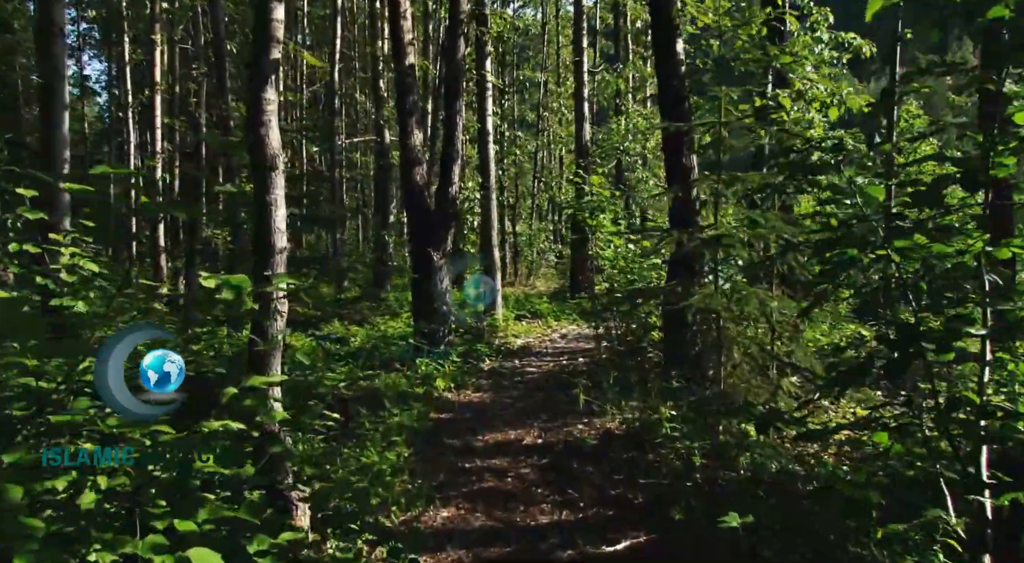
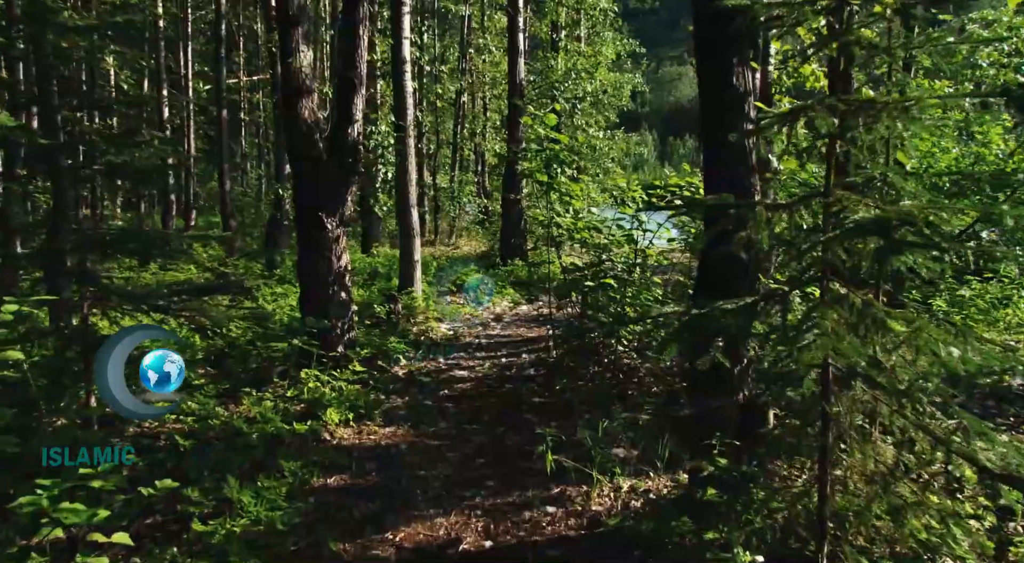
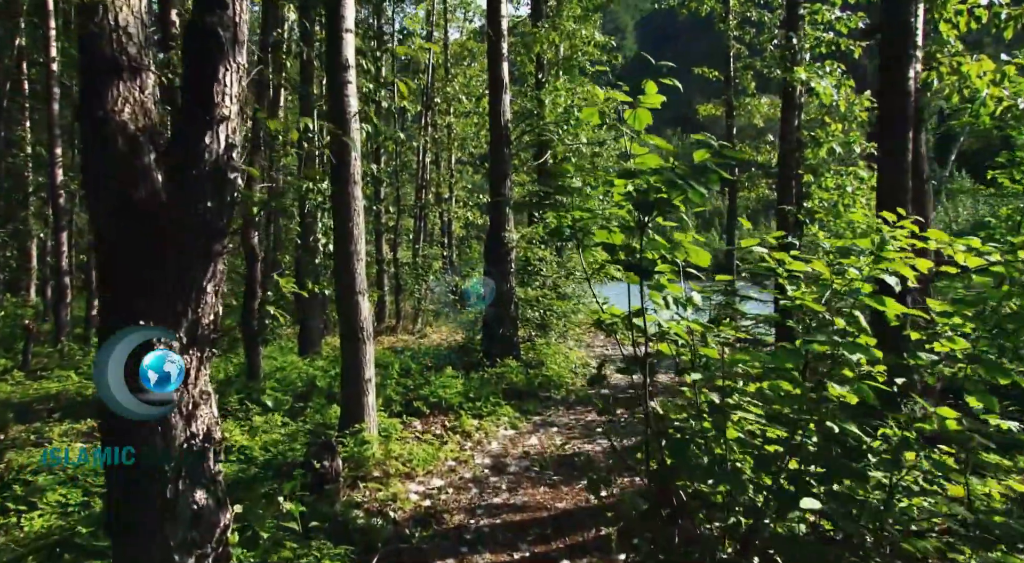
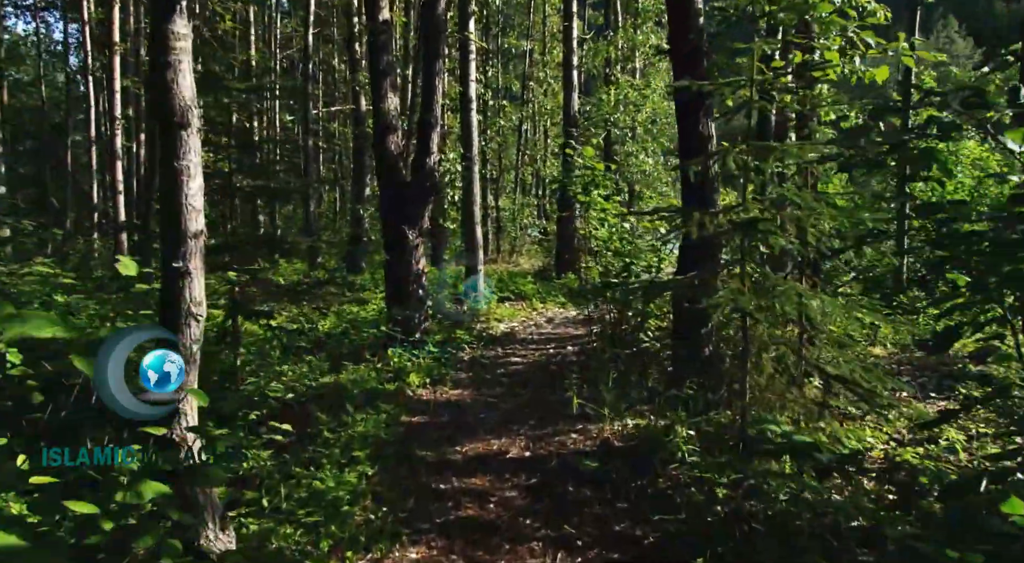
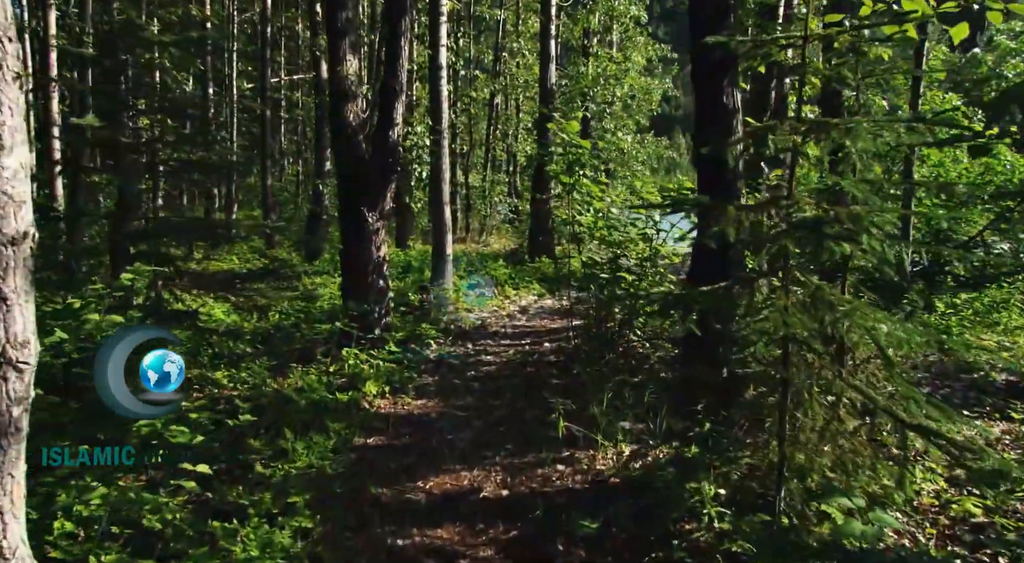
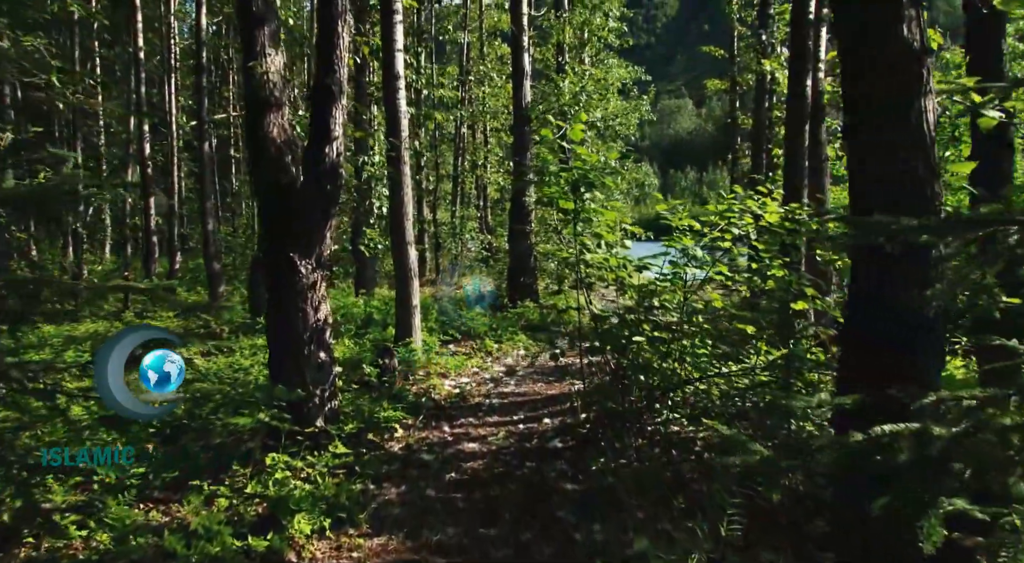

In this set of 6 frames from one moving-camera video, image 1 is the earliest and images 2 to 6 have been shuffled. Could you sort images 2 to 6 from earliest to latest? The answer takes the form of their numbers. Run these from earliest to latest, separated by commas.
4, 5, 2, 6, 3
